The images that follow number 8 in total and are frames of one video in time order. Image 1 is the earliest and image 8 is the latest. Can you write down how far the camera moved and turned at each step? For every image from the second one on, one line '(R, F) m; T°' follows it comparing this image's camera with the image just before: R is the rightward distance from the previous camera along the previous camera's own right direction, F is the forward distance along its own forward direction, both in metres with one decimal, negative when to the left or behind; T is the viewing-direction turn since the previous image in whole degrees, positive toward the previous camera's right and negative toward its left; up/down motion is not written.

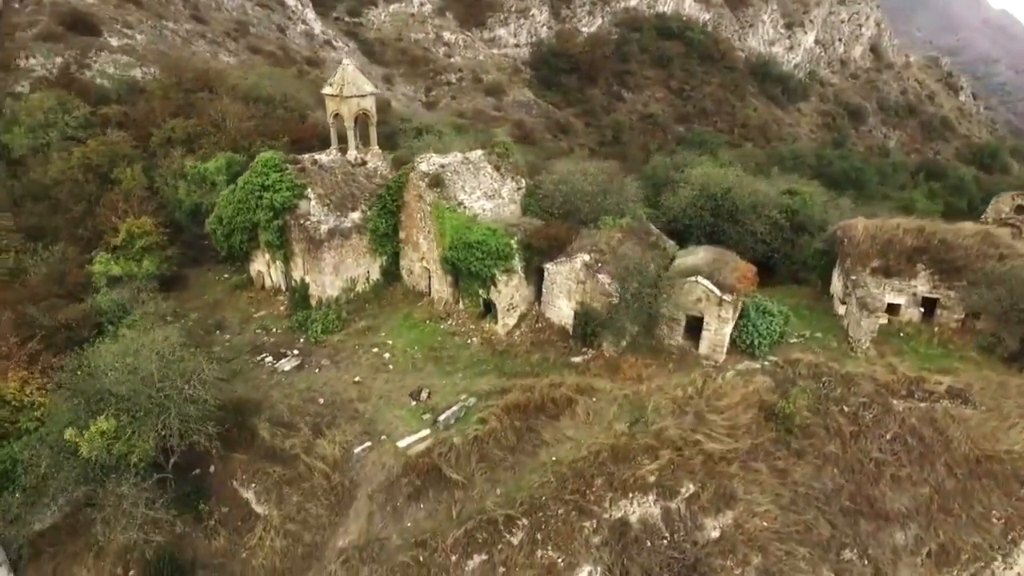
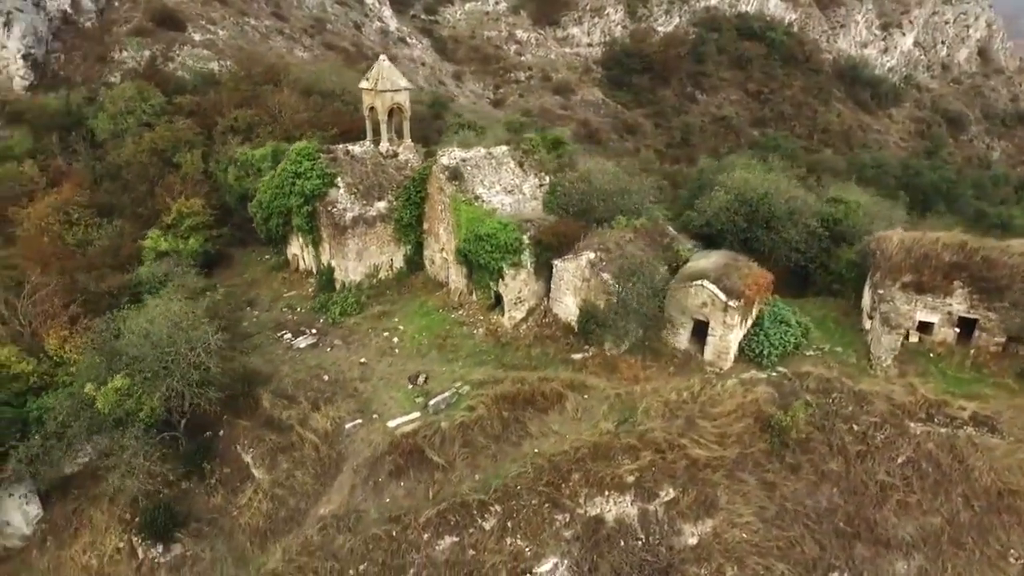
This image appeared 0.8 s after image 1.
(+1.7, -0.2) m; -7°
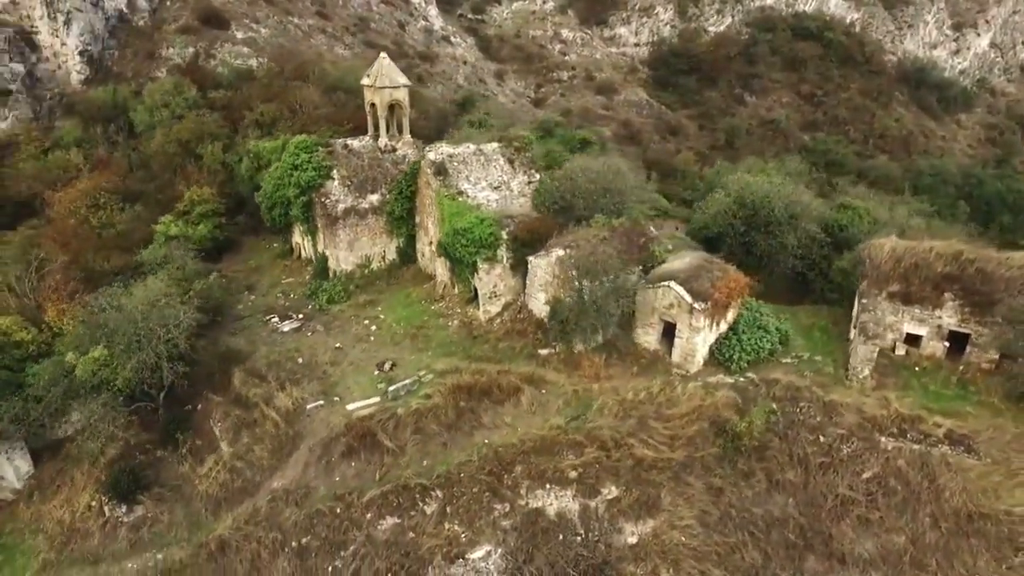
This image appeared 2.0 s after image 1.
(+2.1, -0.2) m; -6°
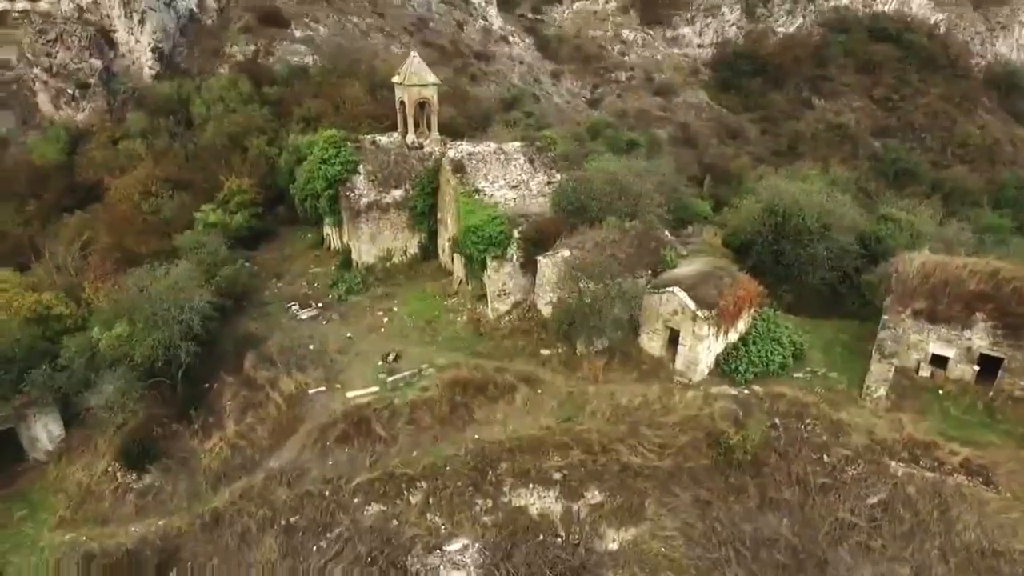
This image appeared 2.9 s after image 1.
(+1.4, 0.0) m; -6°
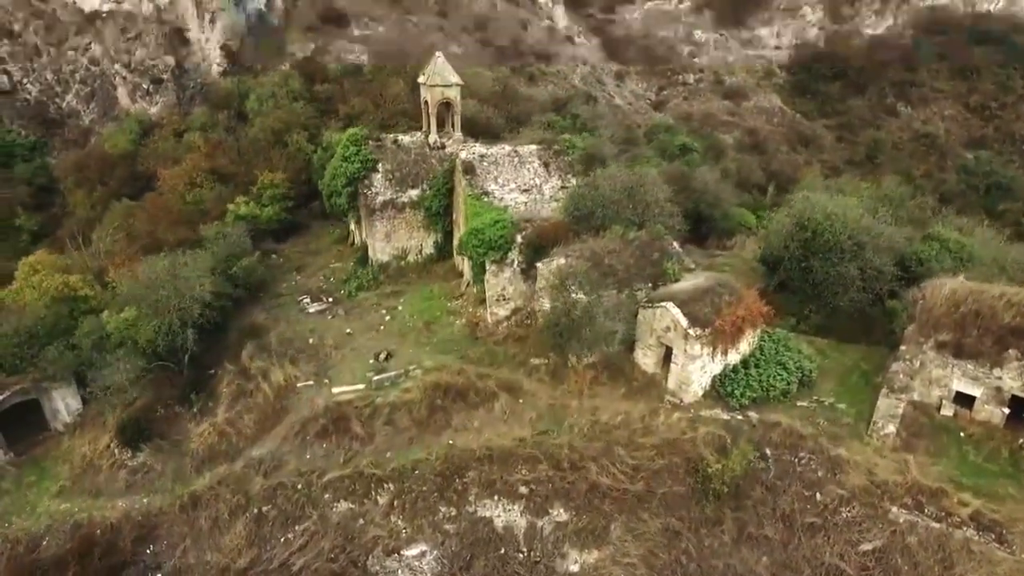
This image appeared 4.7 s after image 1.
(+1.9, +0.4) m; -7°
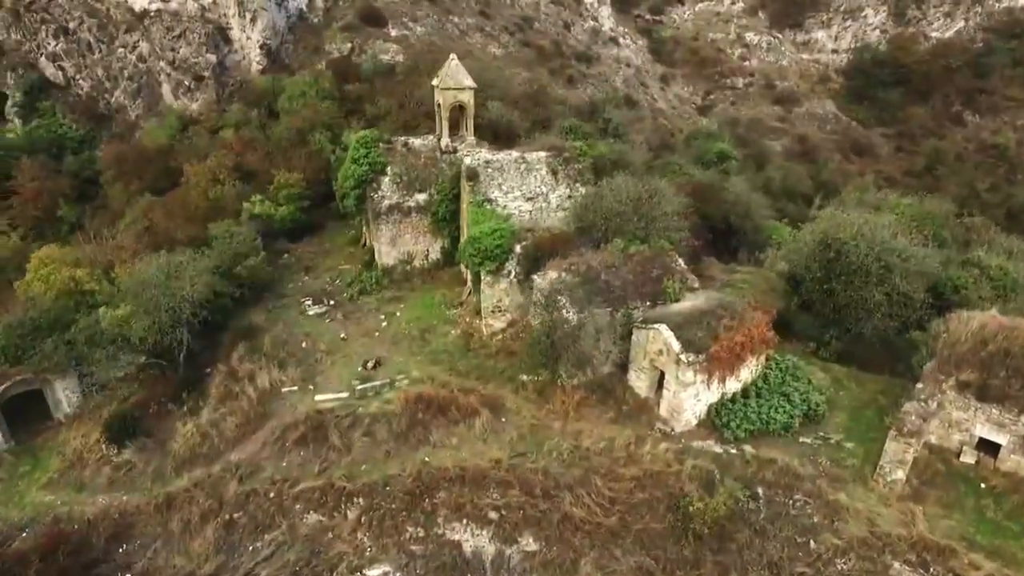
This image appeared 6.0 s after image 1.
(+1.3, +0.6) m; -5°
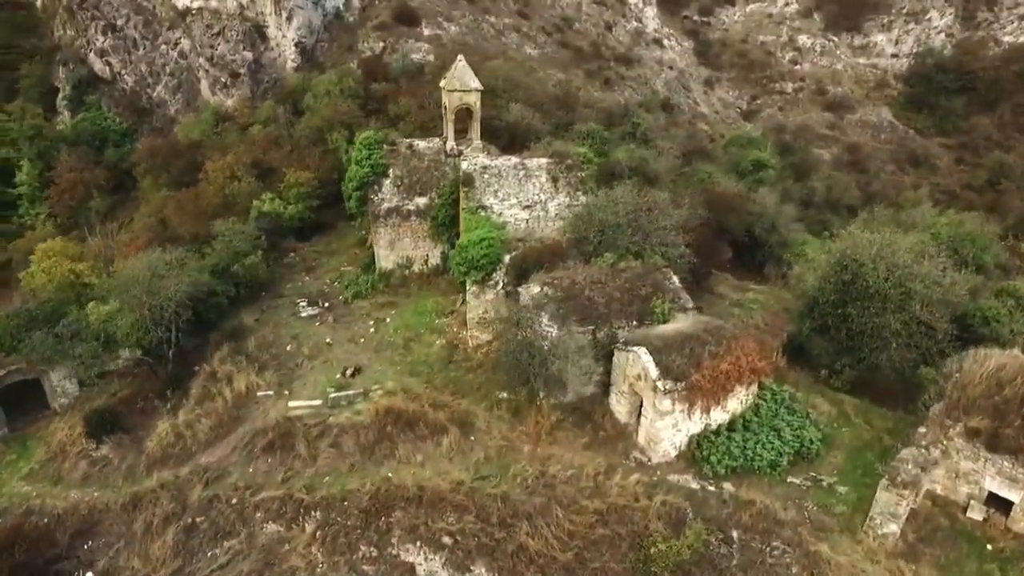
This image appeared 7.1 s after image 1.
(+1.4, +0.7) m; -5°
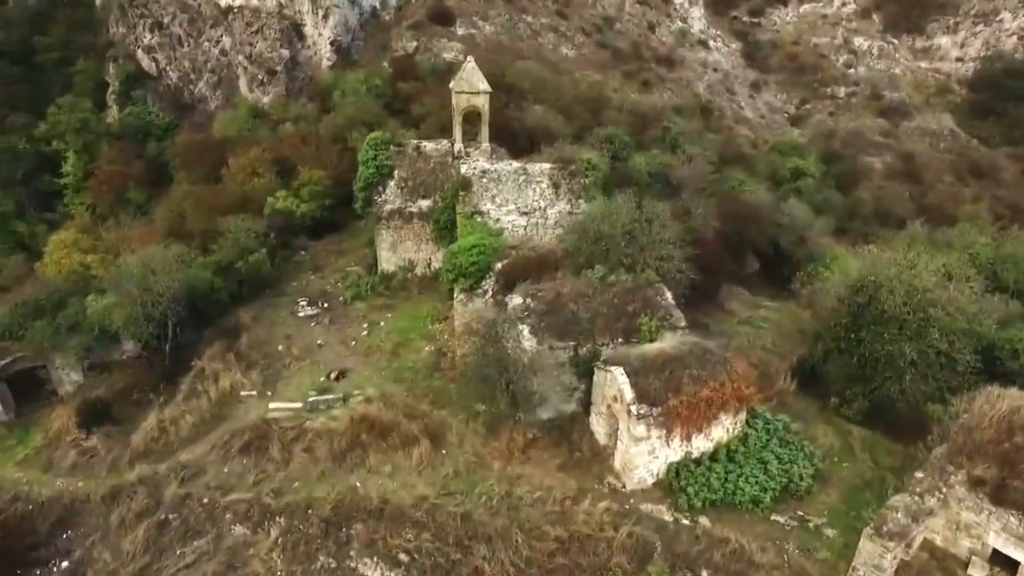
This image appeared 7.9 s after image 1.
(+1.3, +0.5) m; -5°
